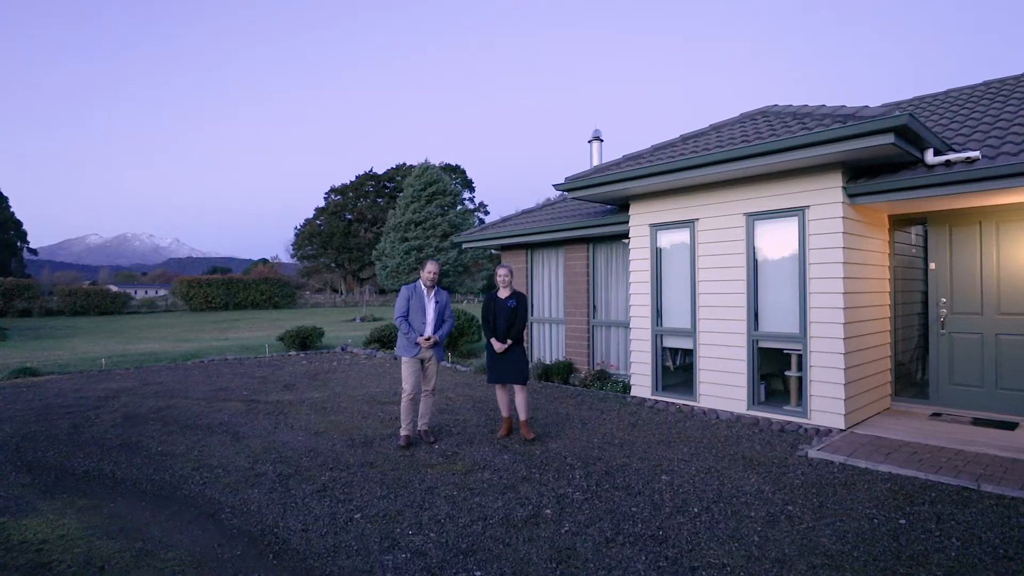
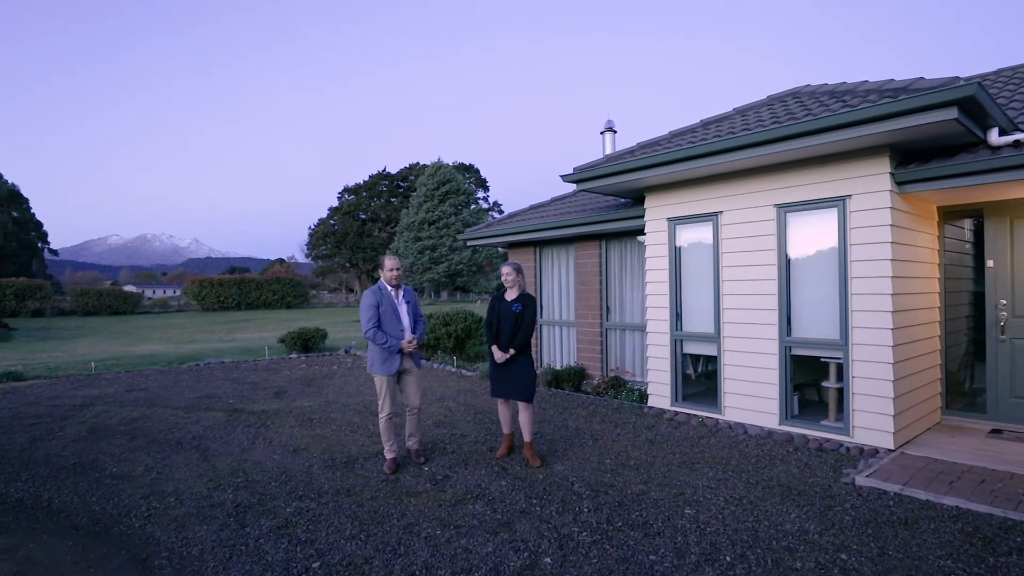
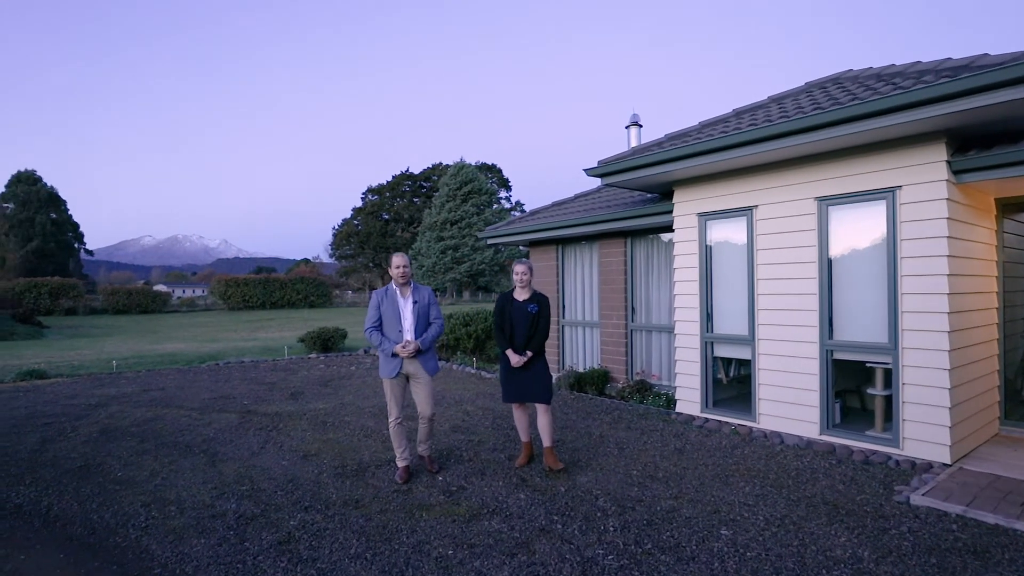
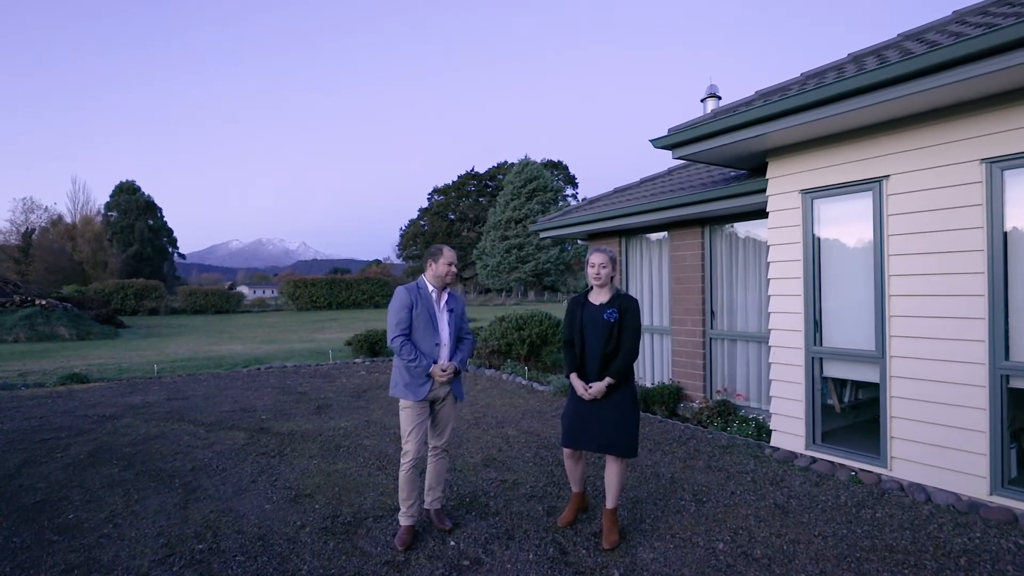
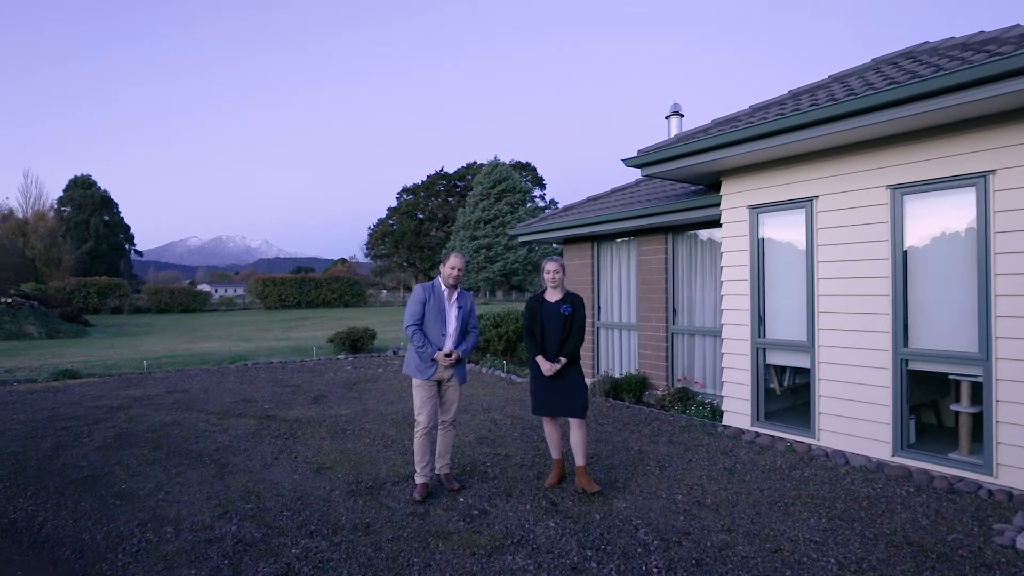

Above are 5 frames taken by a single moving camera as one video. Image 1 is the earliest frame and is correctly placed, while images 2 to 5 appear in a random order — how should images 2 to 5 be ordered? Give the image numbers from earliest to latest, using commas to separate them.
2, 3, 5, 4
